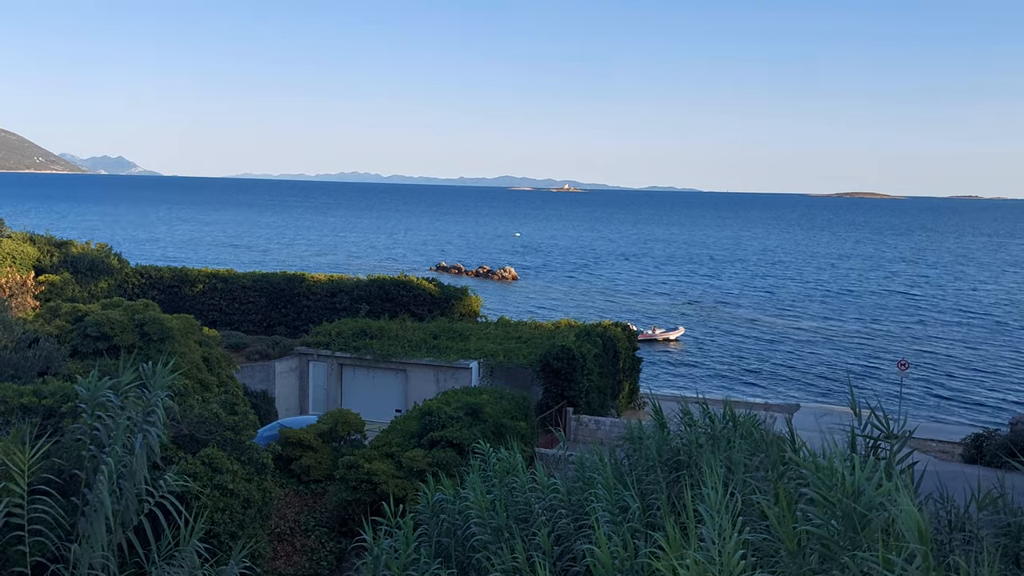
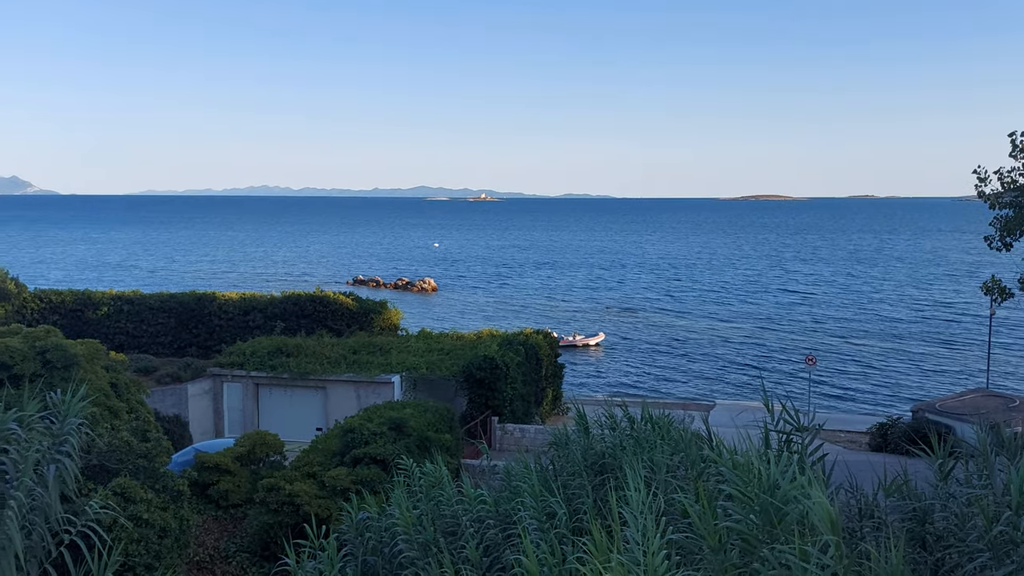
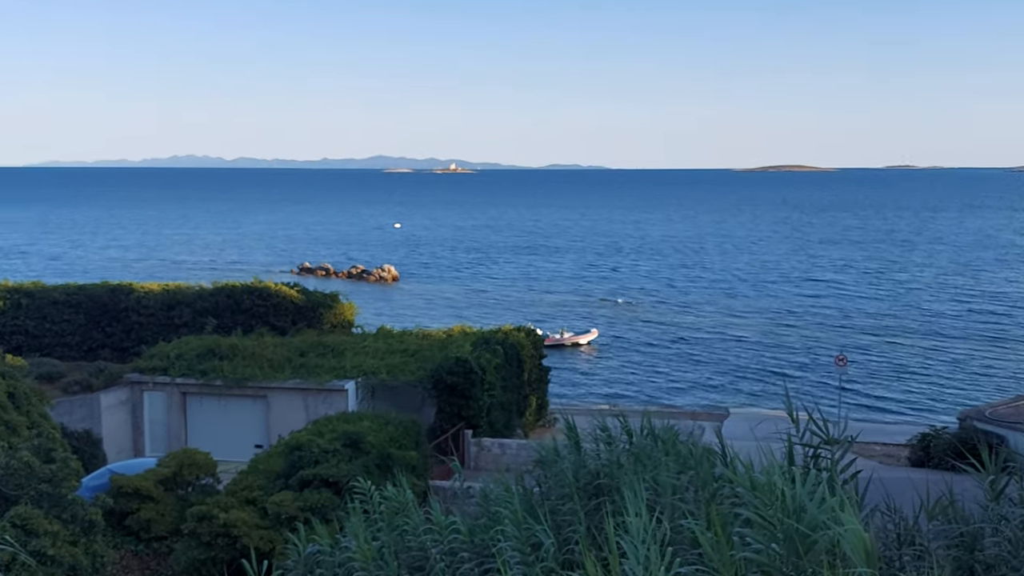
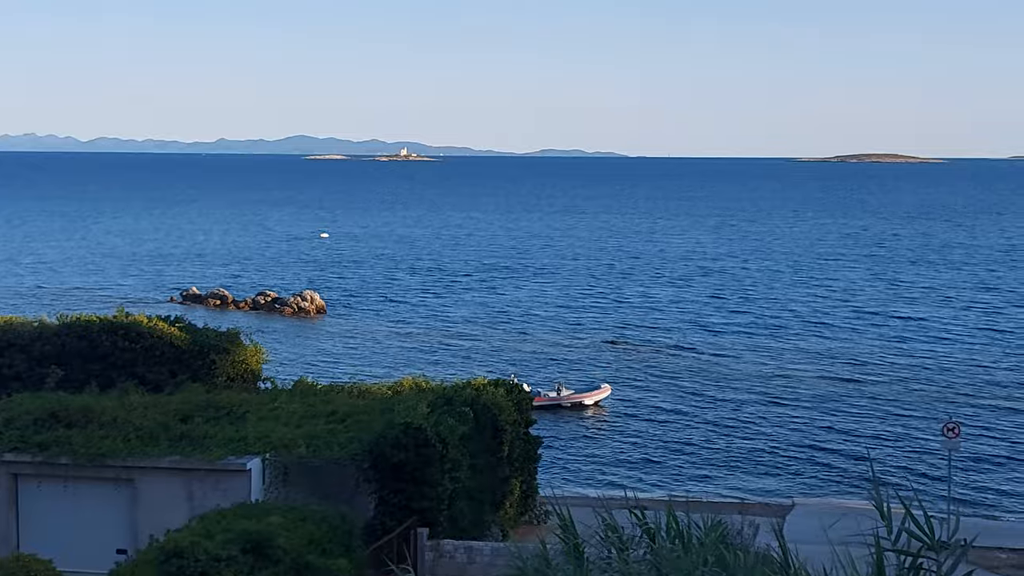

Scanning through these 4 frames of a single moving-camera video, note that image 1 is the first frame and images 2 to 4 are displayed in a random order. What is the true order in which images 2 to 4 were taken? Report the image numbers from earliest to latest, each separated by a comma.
2, 3, 4
